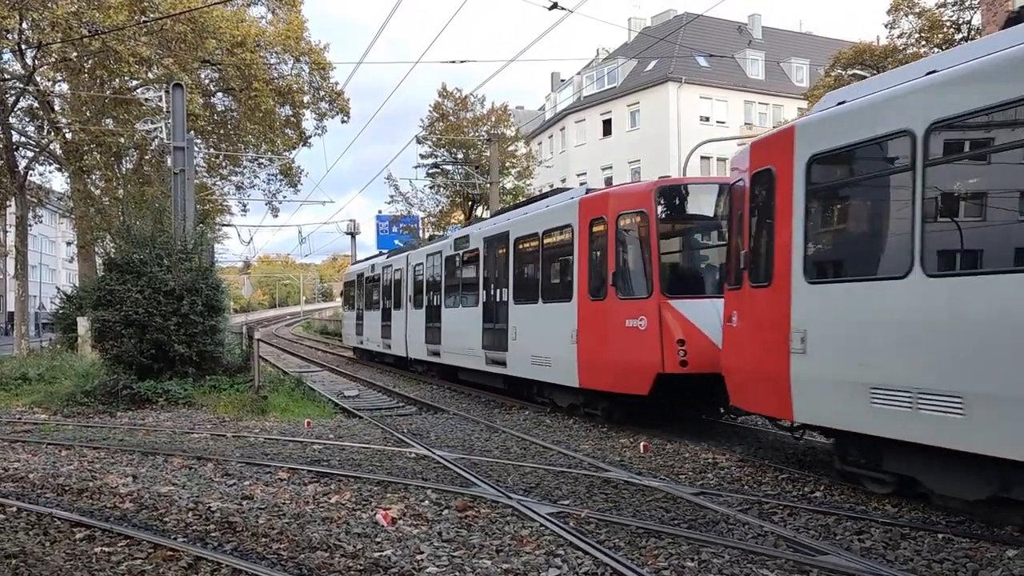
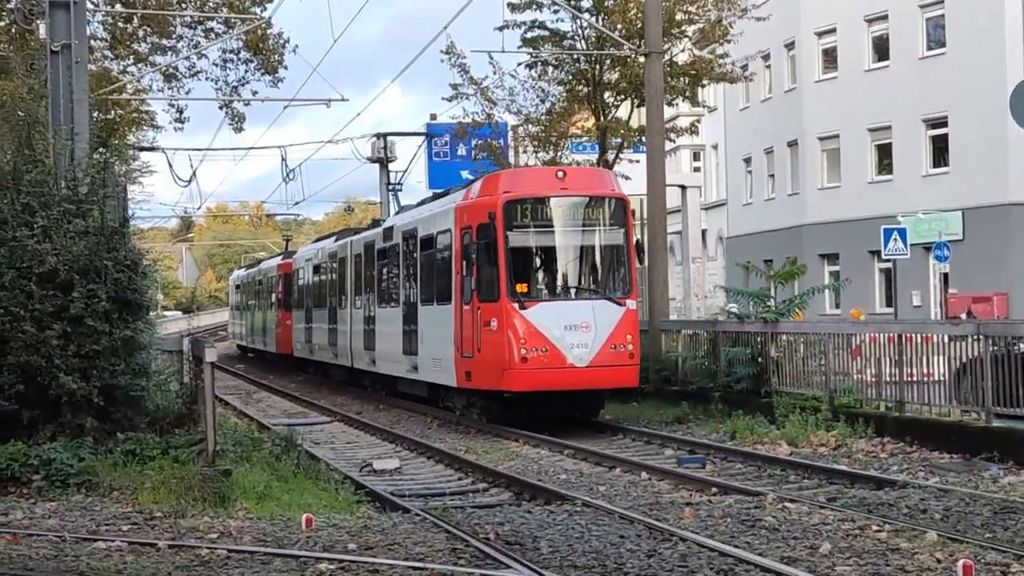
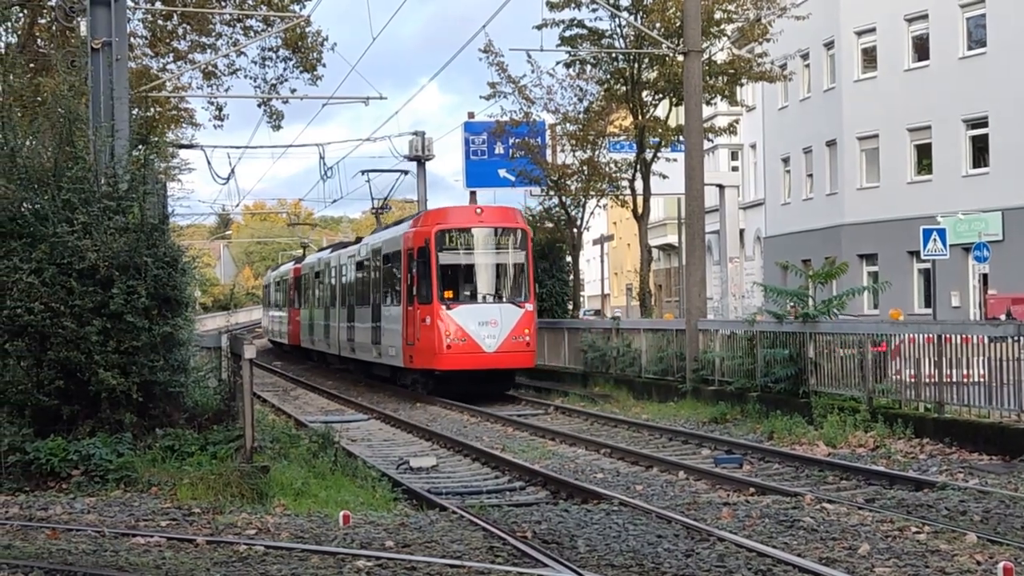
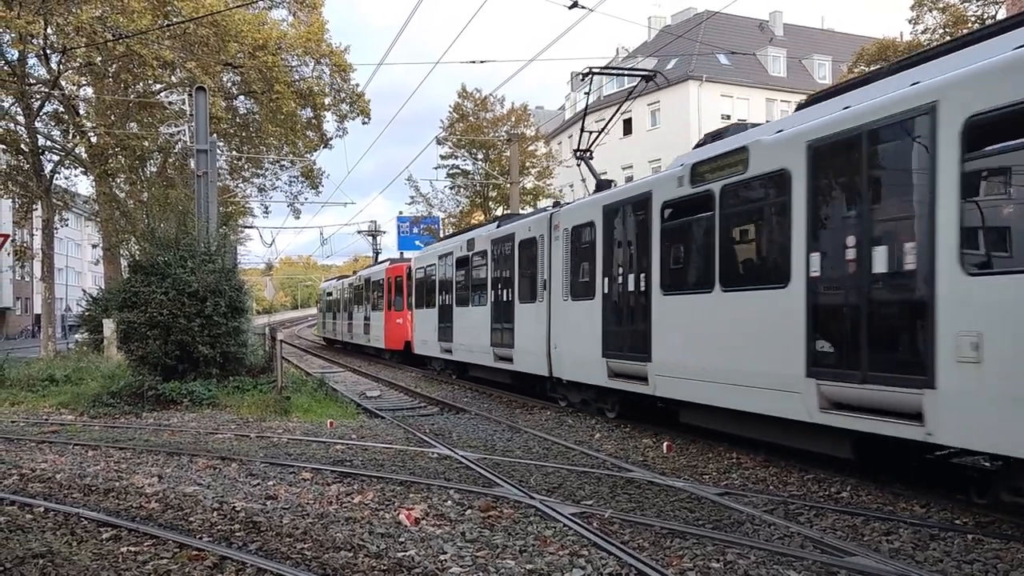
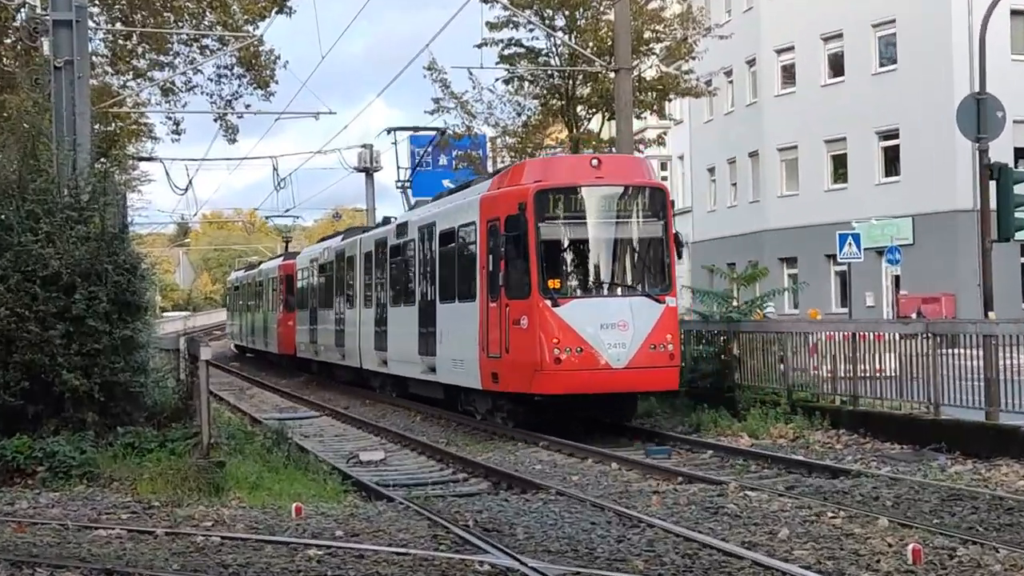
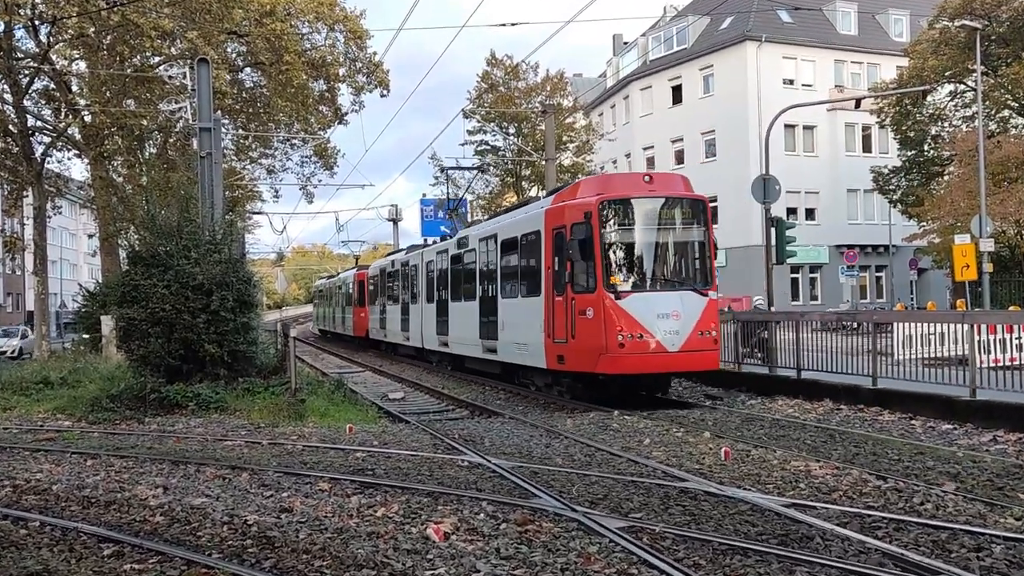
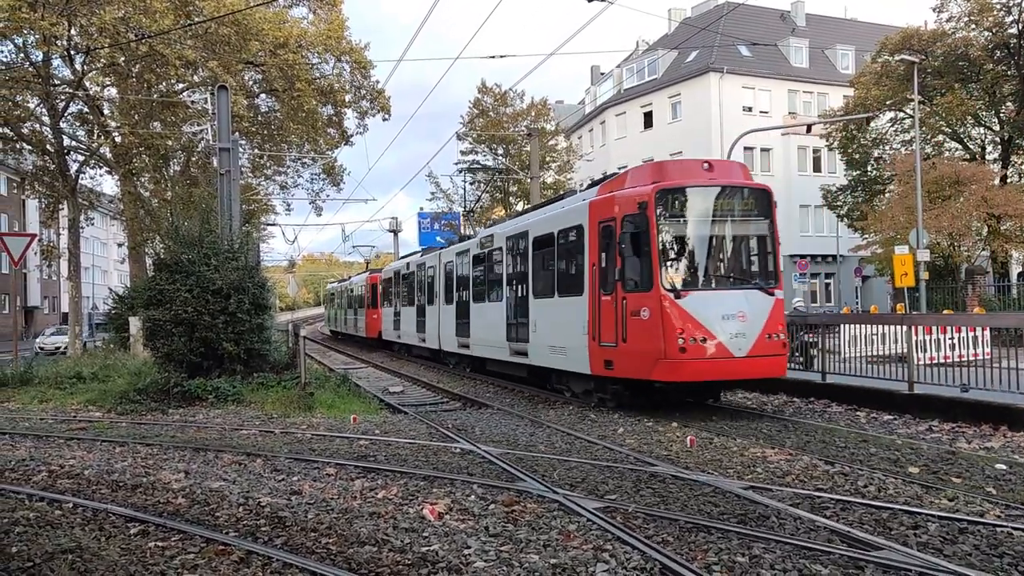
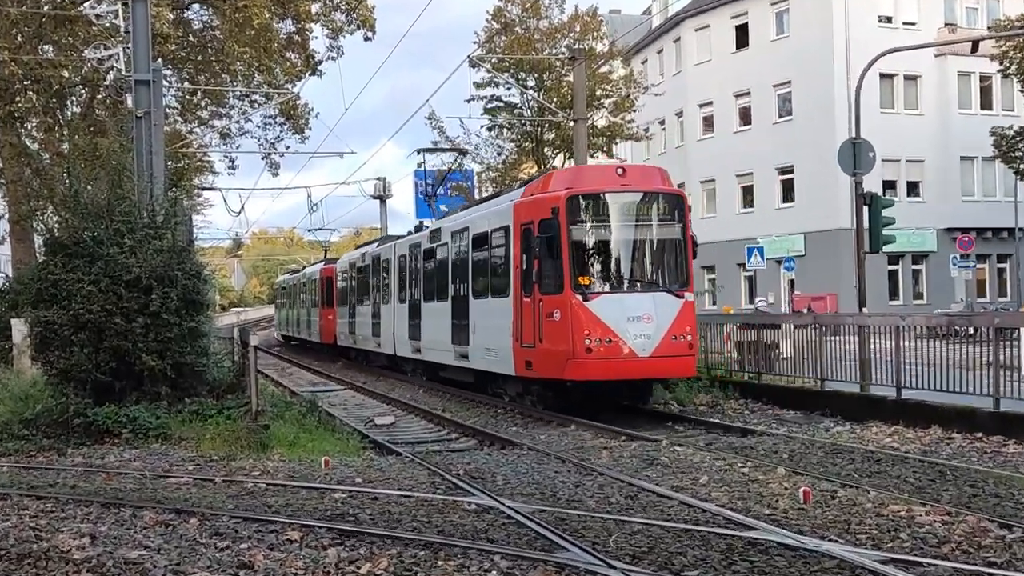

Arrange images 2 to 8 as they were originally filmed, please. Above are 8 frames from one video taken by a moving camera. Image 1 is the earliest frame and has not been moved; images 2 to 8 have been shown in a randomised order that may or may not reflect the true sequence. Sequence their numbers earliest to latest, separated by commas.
4, 7, 6, 8, 5, 2, 3
